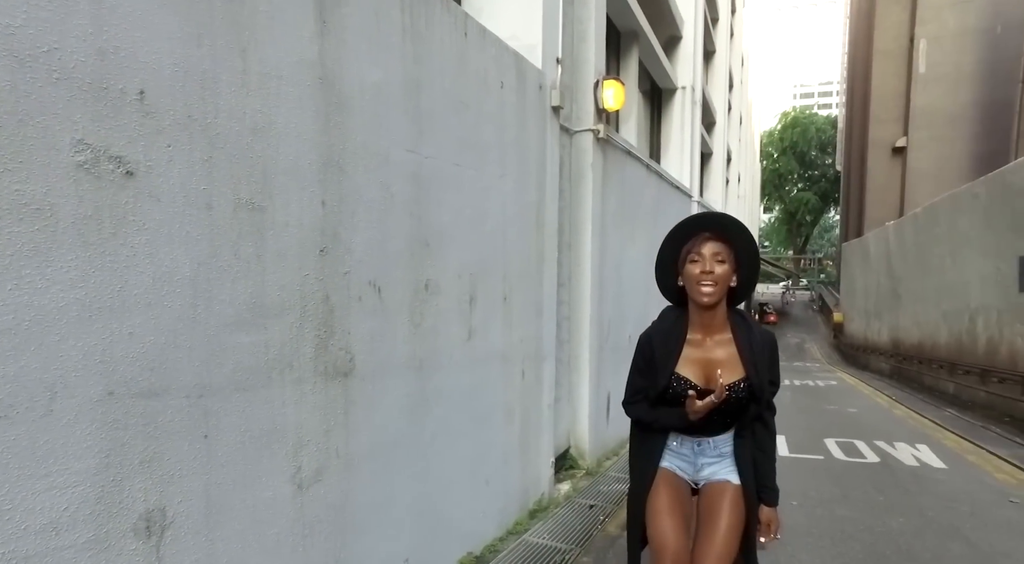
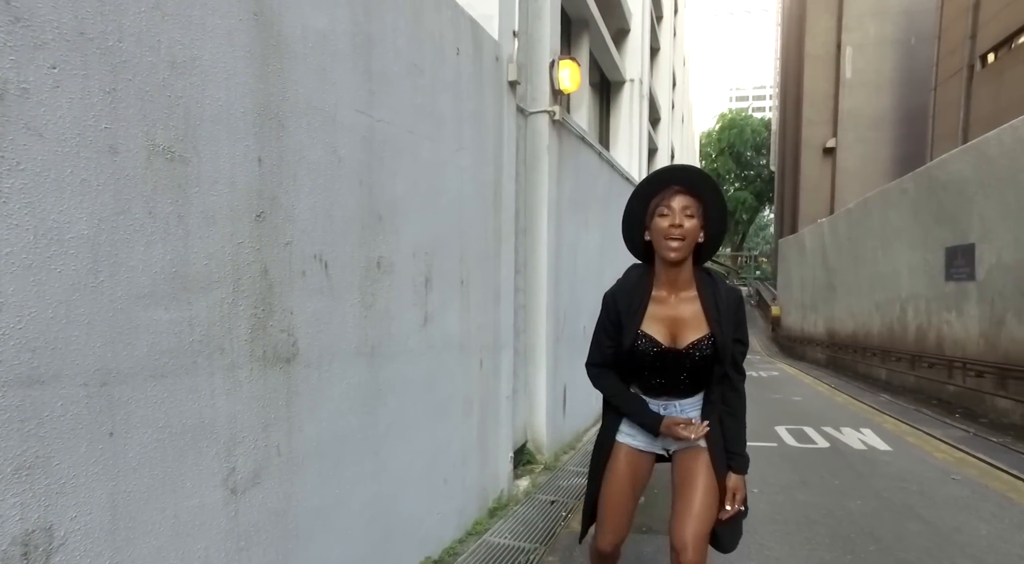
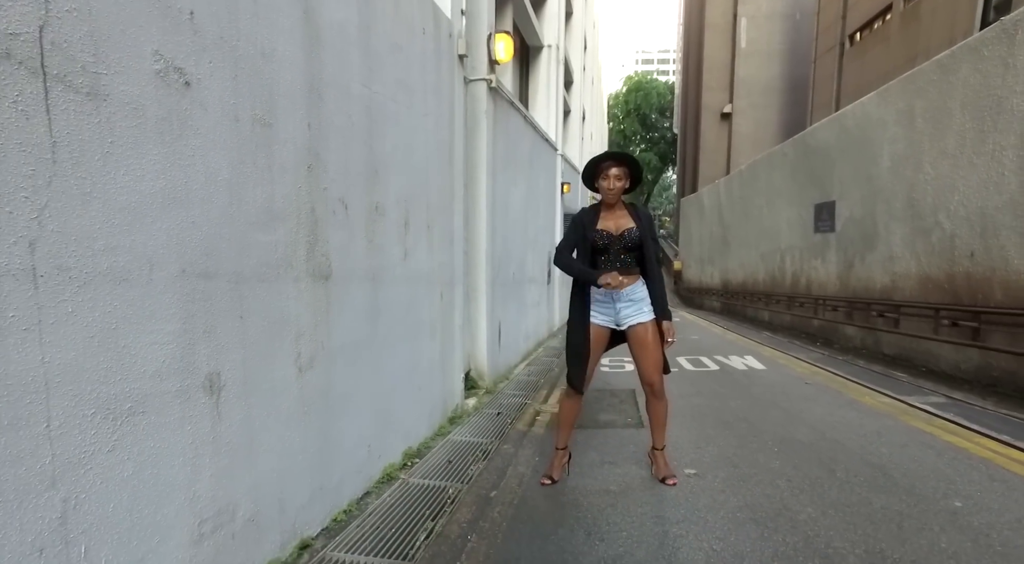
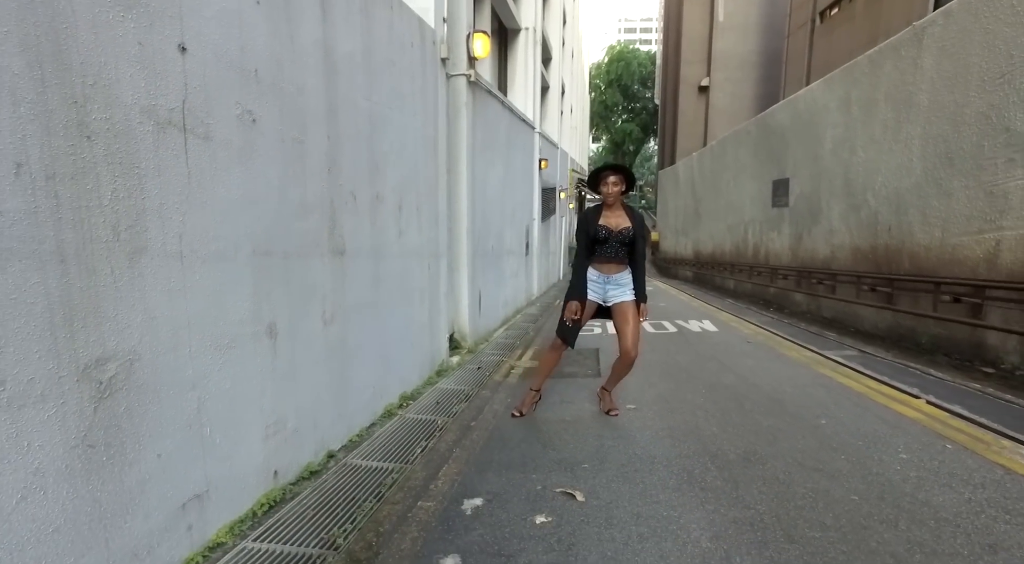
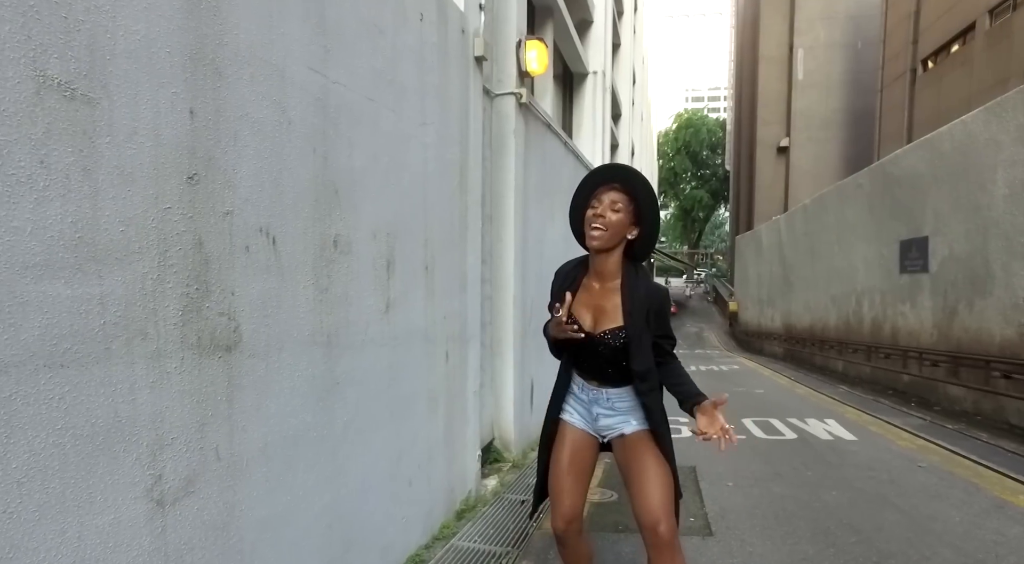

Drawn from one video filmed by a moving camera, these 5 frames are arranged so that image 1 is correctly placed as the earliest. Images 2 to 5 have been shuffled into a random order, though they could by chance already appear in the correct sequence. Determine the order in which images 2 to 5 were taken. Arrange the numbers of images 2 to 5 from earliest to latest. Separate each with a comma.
2, 5, 3, 4
